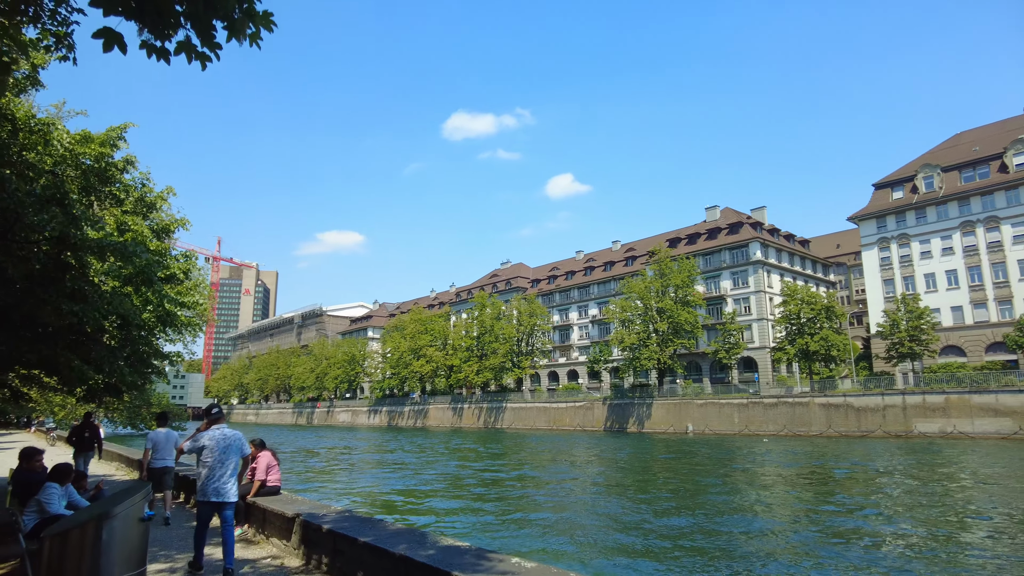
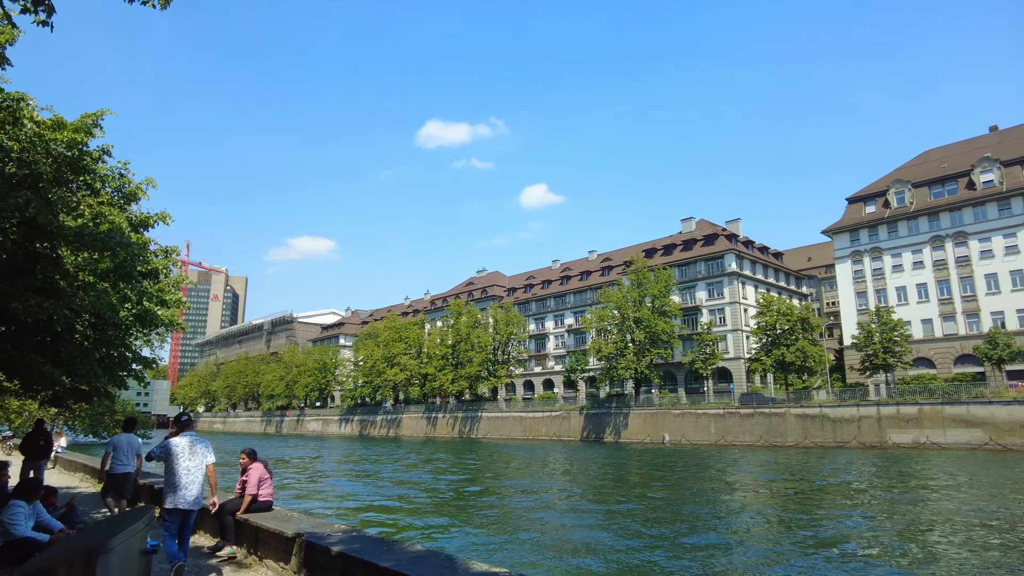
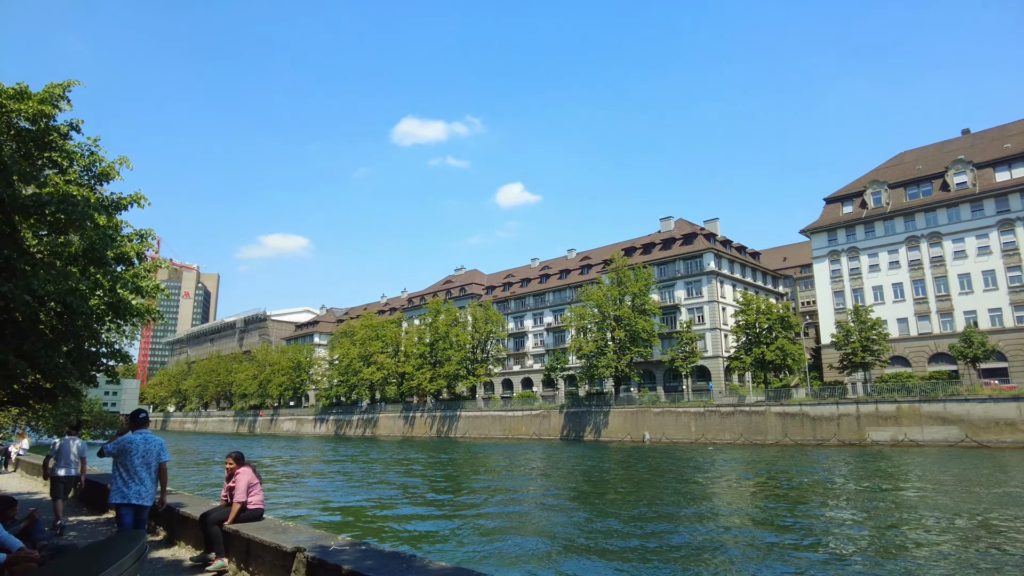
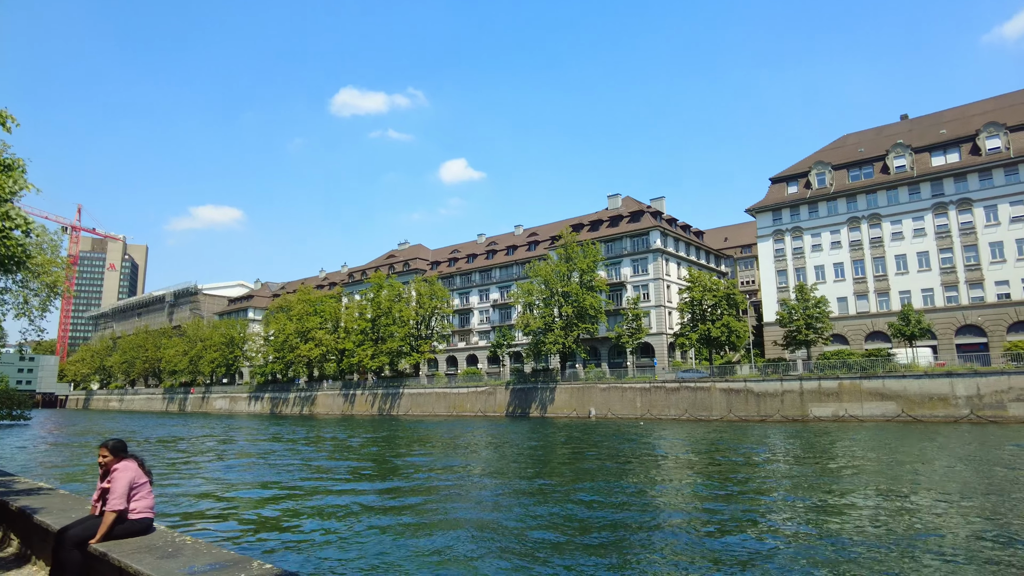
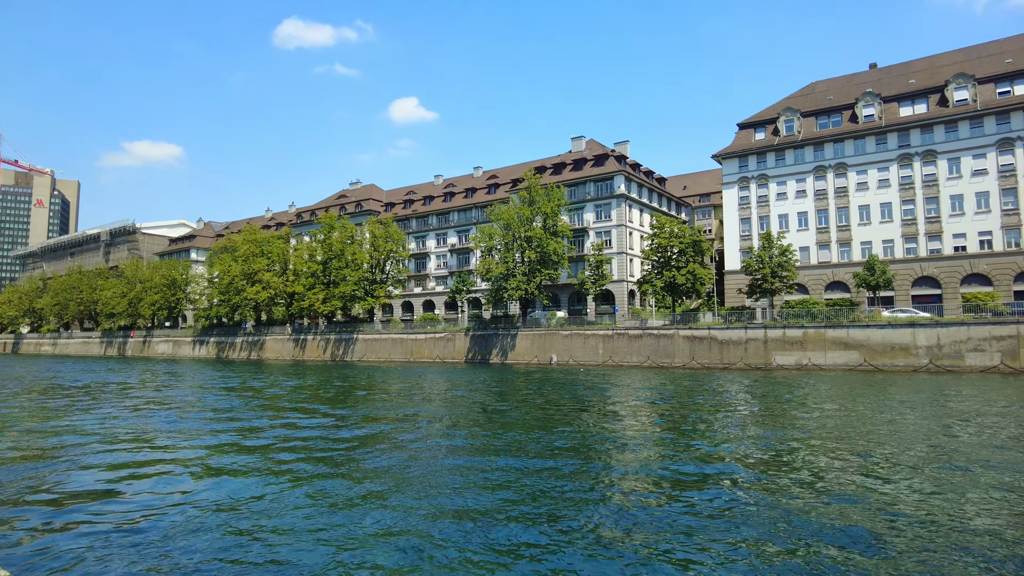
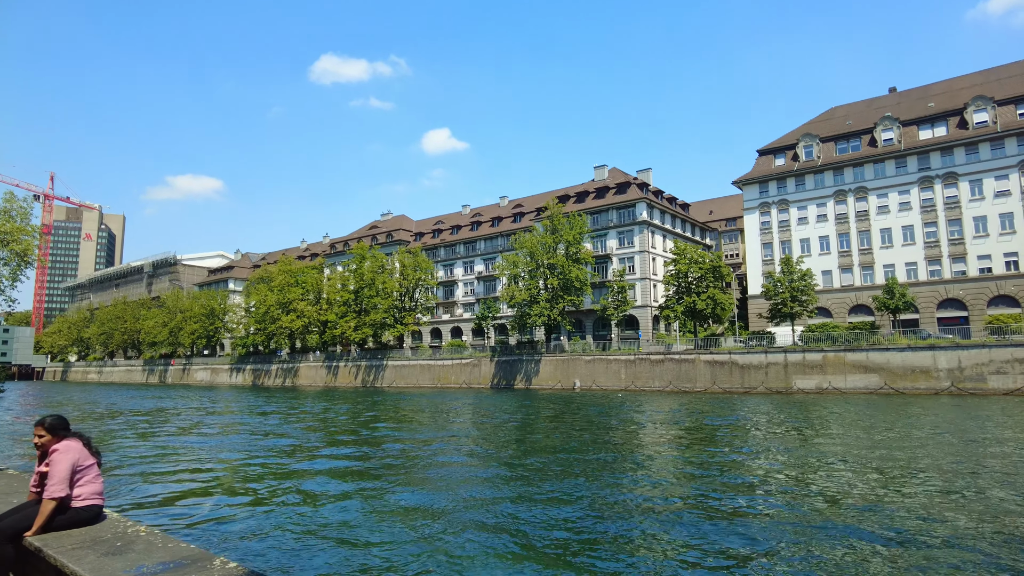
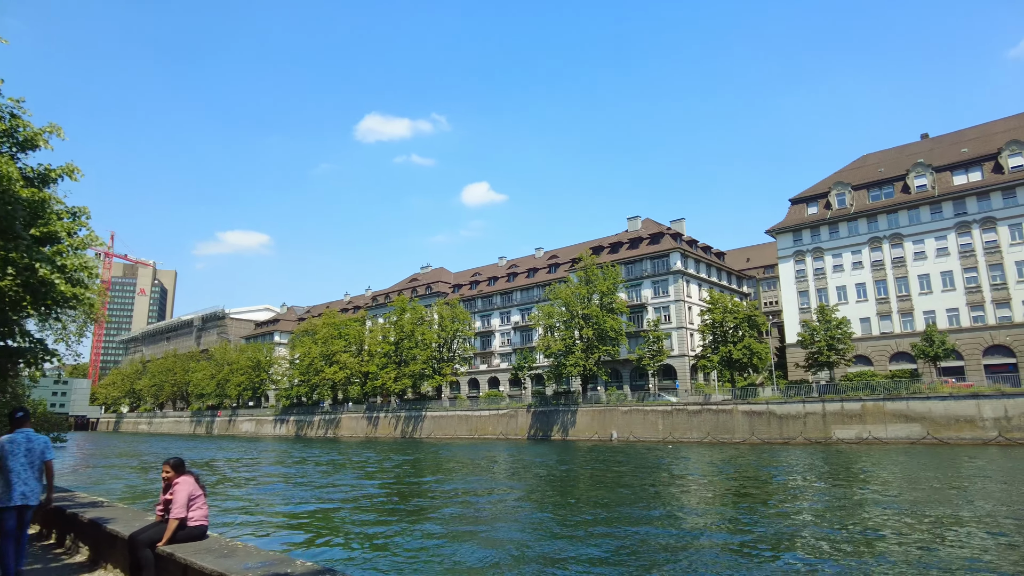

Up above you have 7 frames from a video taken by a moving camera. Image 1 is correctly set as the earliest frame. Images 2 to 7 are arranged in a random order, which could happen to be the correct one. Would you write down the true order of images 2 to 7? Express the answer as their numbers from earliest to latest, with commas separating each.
2, 3, 7, 4, 6, 5
